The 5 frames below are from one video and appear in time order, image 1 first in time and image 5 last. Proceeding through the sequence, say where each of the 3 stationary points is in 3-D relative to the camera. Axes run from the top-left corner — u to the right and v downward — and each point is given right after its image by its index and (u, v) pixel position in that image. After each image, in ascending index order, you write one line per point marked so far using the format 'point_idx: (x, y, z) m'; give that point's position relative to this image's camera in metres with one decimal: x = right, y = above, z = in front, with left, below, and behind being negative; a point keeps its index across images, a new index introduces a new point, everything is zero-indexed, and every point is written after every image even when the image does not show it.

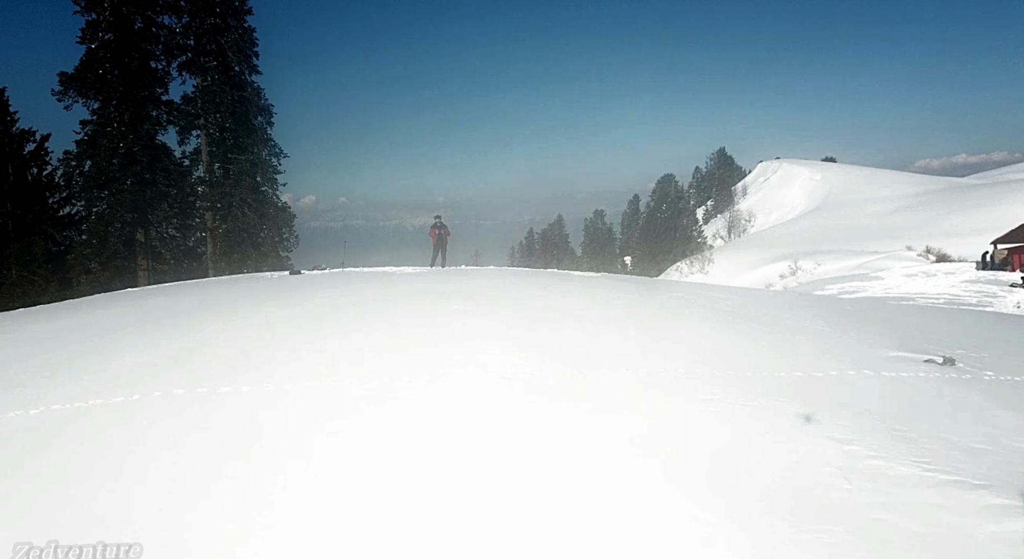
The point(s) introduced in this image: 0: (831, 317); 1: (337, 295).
0: (+5.9, -0.6, +12.4) m
1: (-3.5, -0.3, +14.0) m
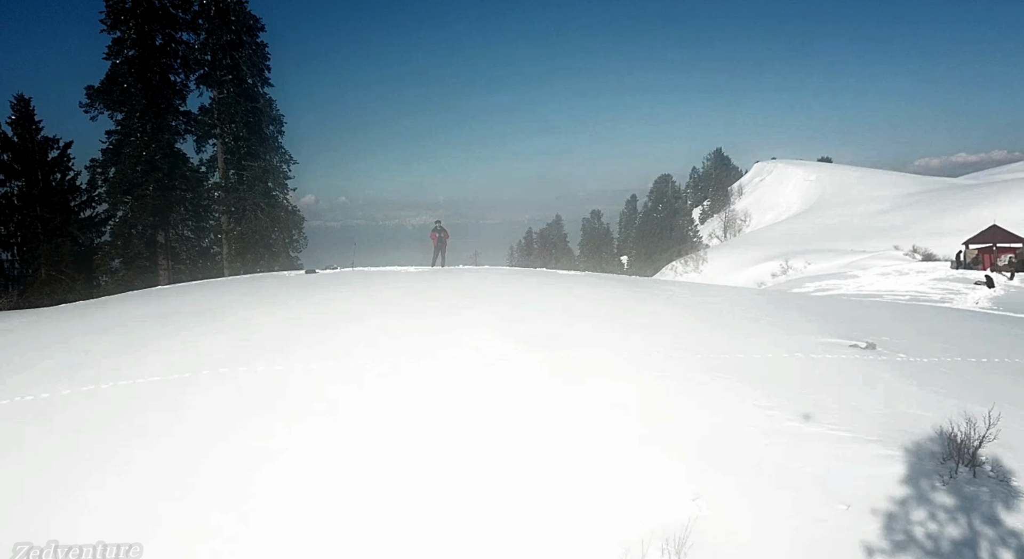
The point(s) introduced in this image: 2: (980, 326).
0: (+5.8, -0.6, +14.0) m
1: (-3.6, -0.2, +15.6) m
2: (+9.3, -1.1, +13.5) m
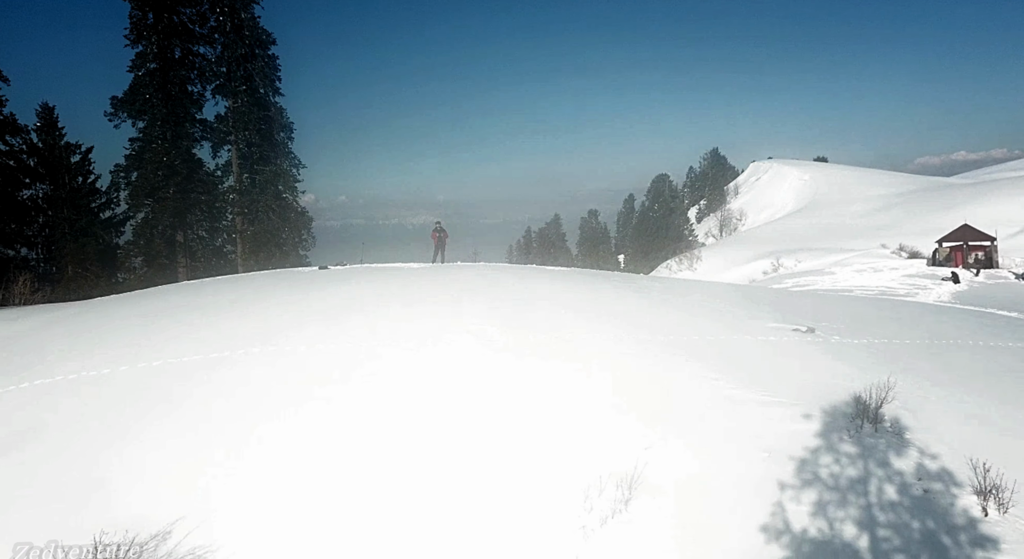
0: (+5.6, -0.5, +15.6) m
1: (-3.8, -0.1, +17.2) m
2: (+9.2, -0.9, +15.1) m
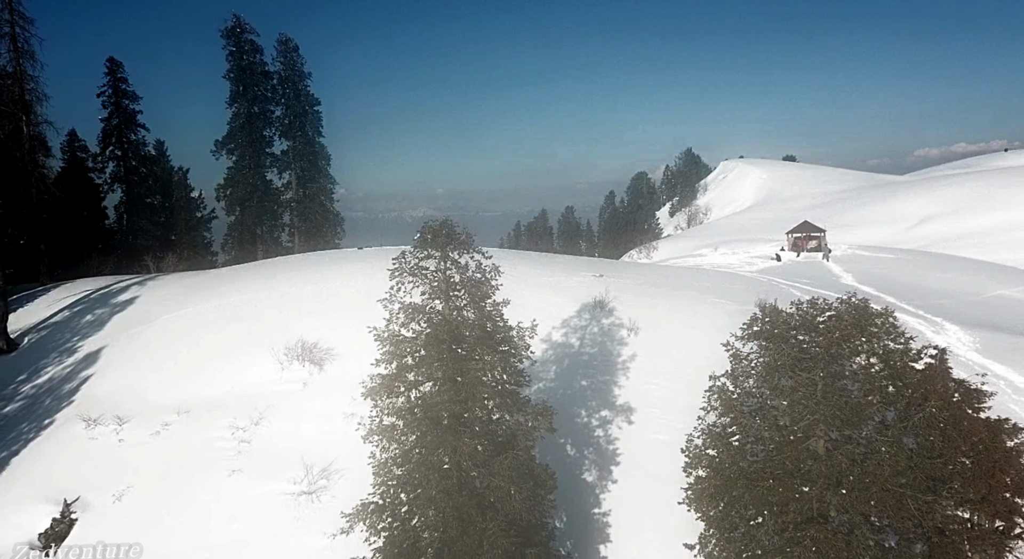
0: (+3.7, +0.6, +28.3) m
1: (-5.7, +0.9, +29.9) m
2: (+7.2, +0.1, +27.8) m
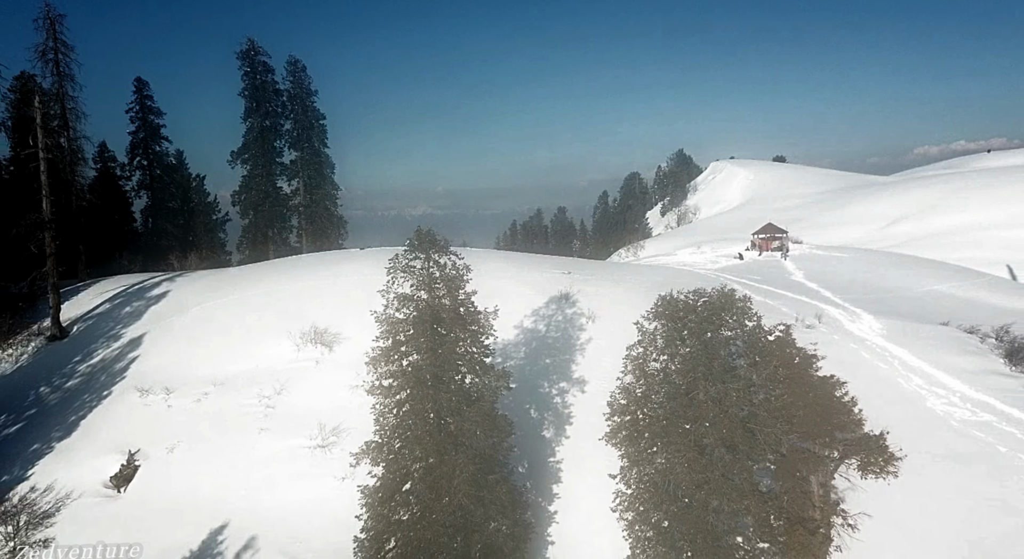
0: (+2.9, +0.7, +32.3) m
1: (-6.5, +1.1, +33.9) m
2: (+6.4, +0.3, +31.8) m
